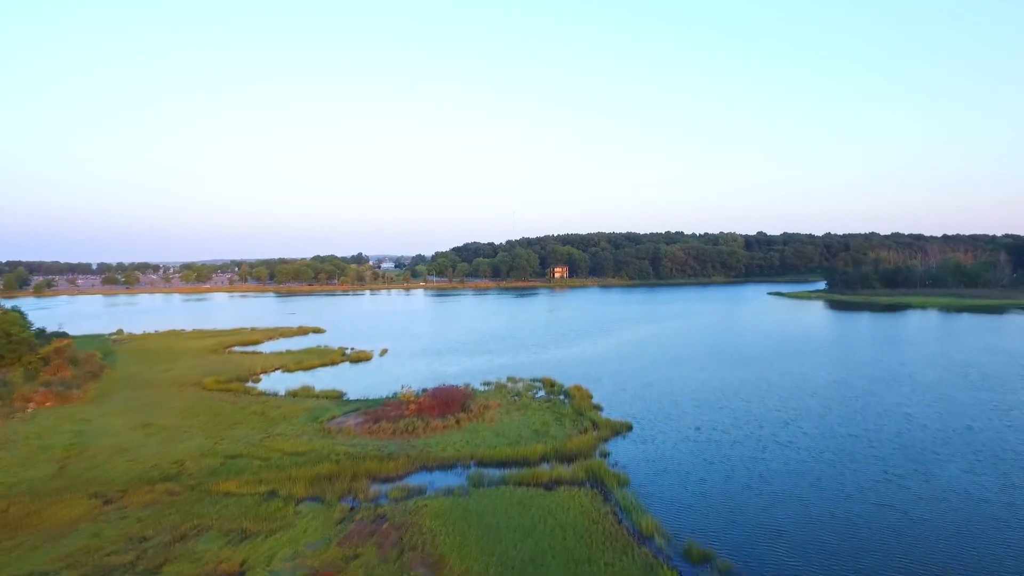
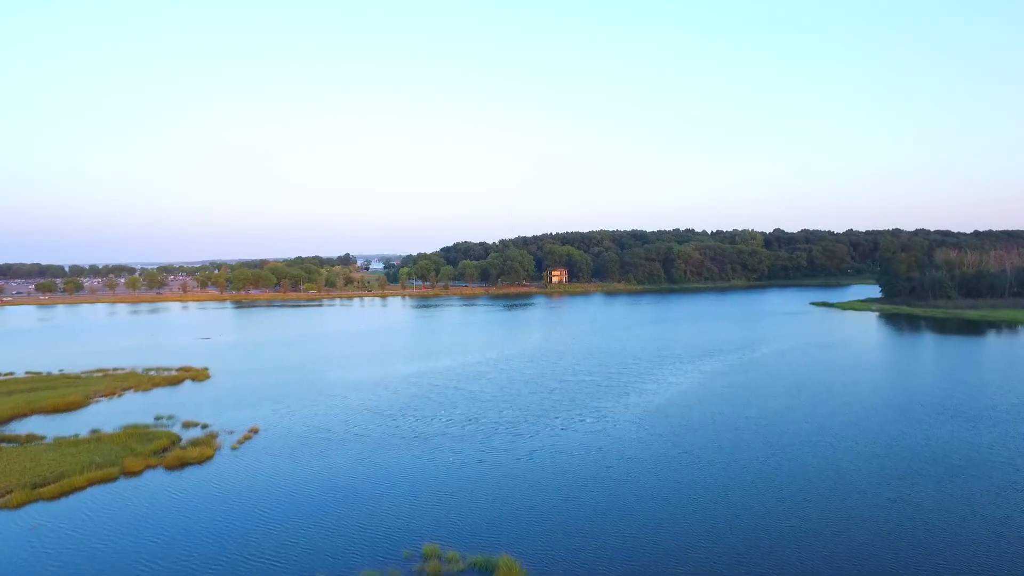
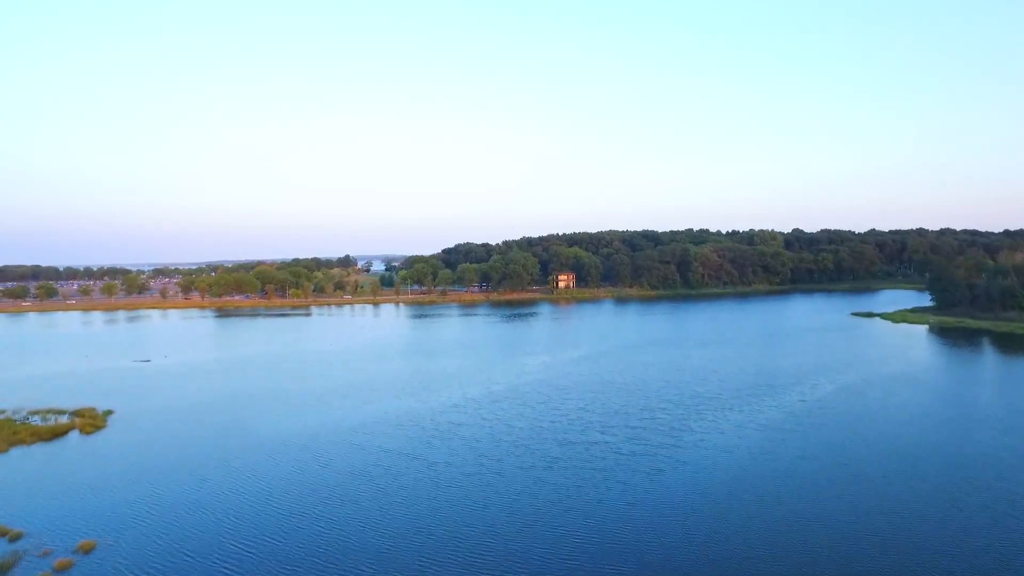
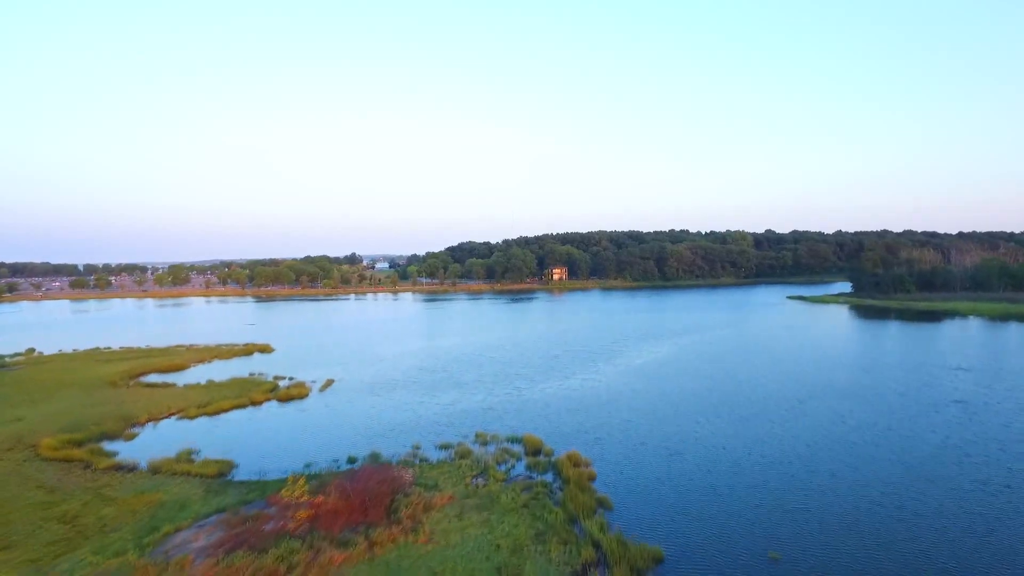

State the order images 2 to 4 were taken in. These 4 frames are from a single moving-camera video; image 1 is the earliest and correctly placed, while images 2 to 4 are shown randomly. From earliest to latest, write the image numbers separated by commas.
4, 2, 3
